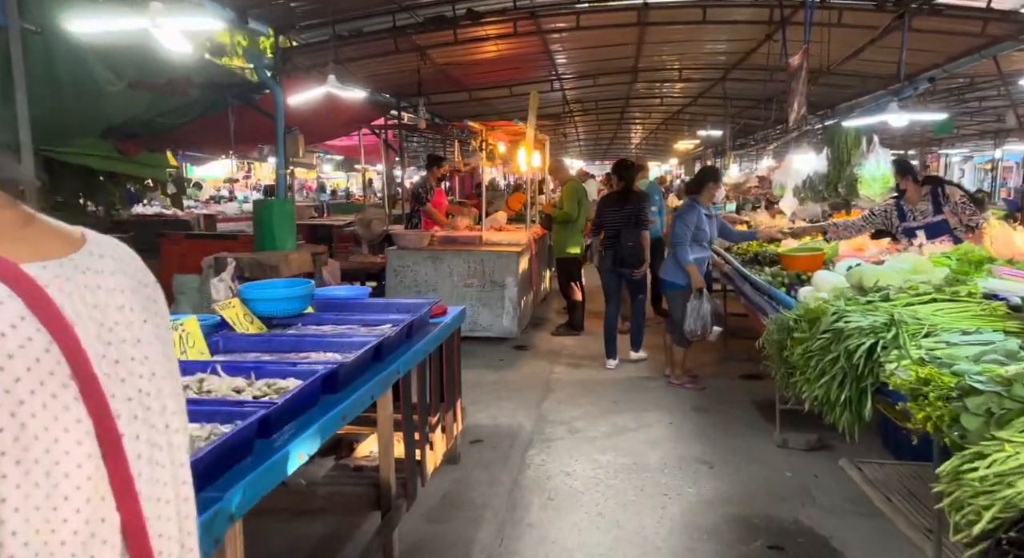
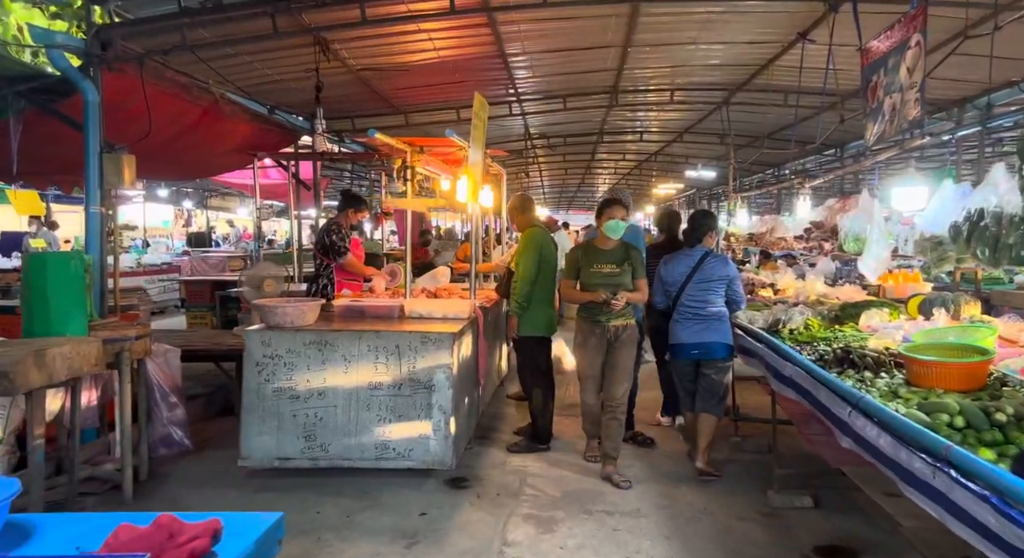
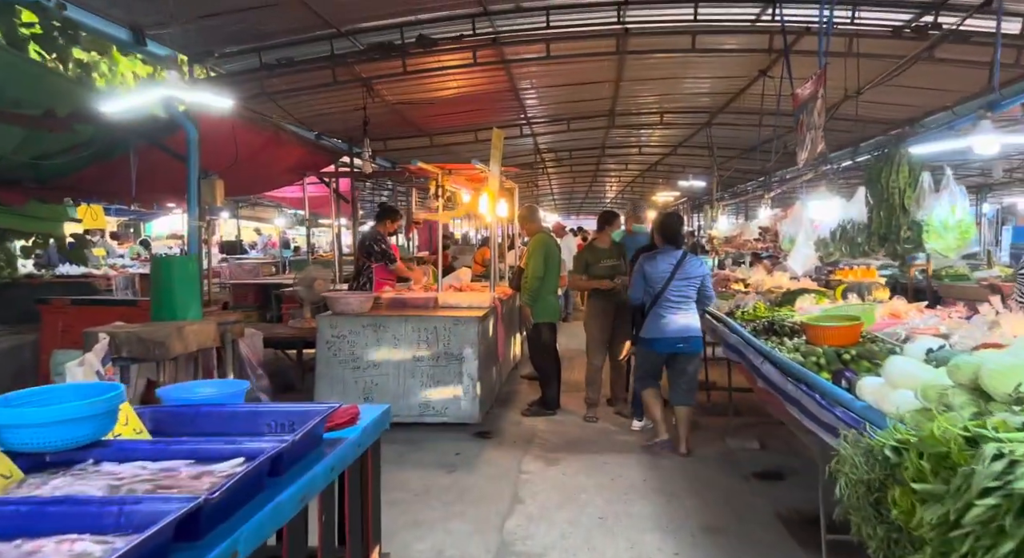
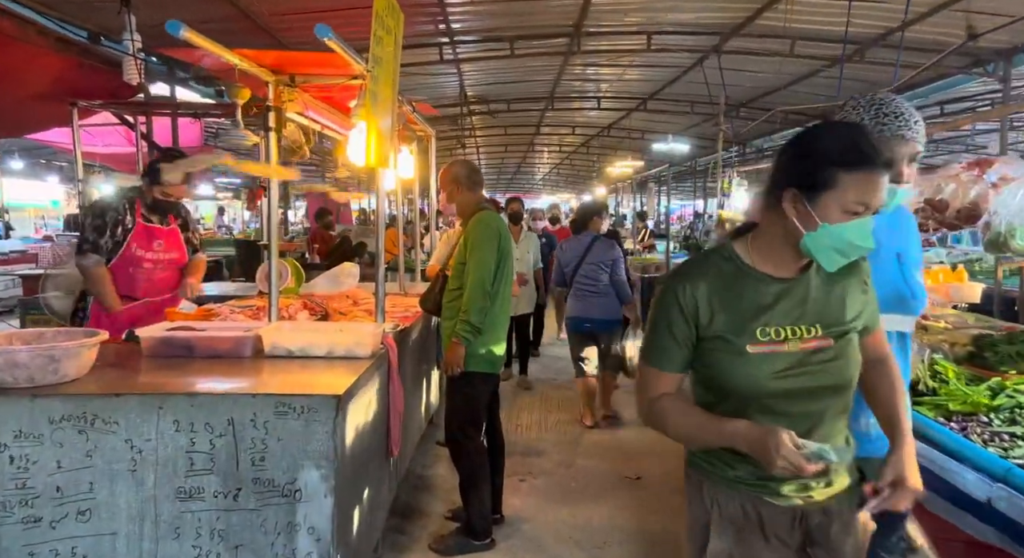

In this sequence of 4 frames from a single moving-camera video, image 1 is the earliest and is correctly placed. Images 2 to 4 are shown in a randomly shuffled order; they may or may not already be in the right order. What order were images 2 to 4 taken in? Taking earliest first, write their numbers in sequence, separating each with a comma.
3, 2, 4
